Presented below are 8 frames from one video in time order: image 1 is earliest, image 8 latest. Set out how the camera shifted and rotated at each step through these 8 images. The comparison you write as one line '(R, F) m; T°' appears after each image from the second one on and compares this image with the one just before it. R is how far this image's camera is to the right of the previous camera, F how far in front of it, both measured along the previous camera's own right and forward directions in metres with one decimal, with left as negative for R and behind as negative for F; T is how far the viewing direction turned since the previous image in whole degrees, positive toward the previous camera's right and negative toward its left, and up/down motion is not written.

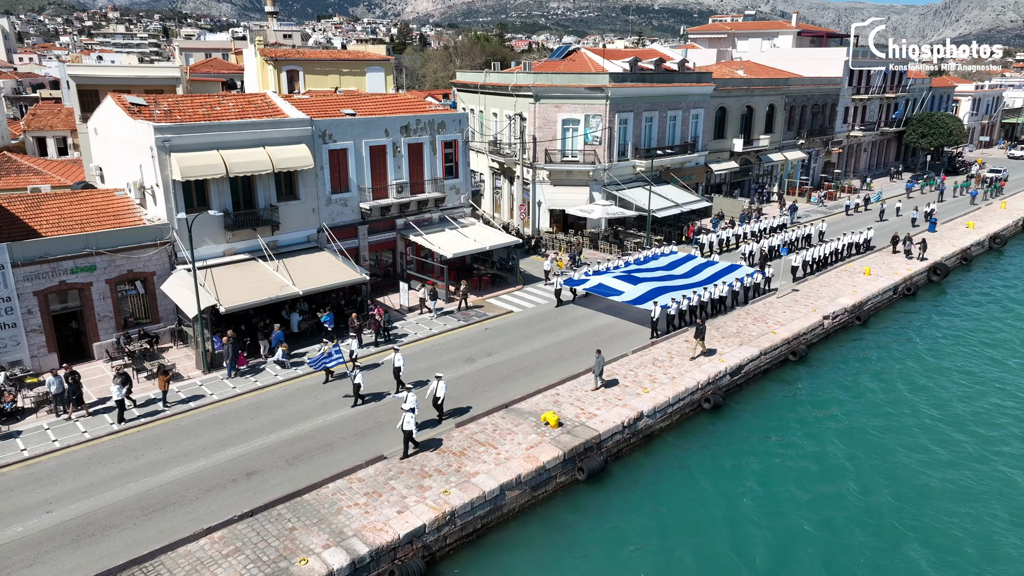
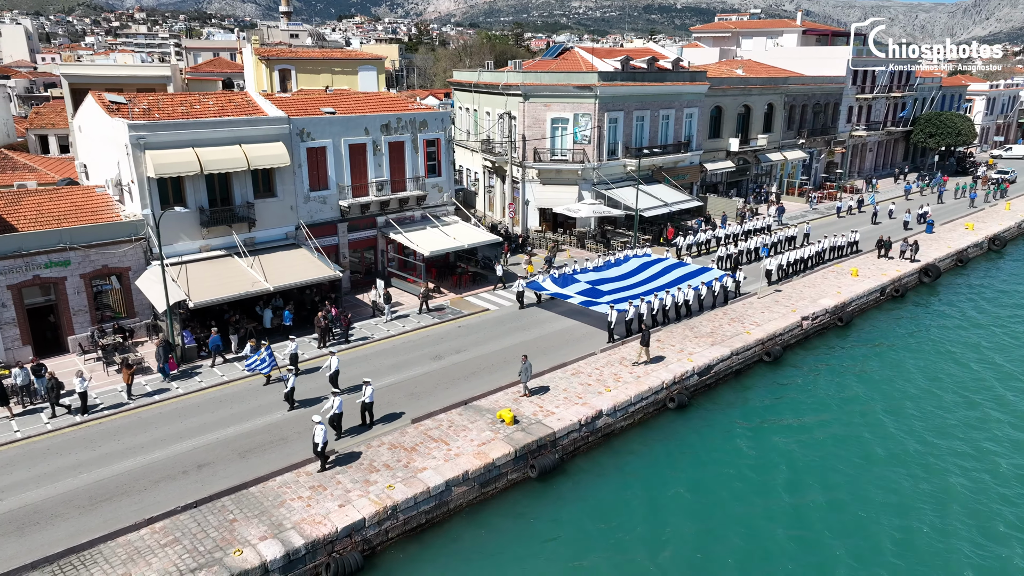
(+2.0, -0.1) m; -2°
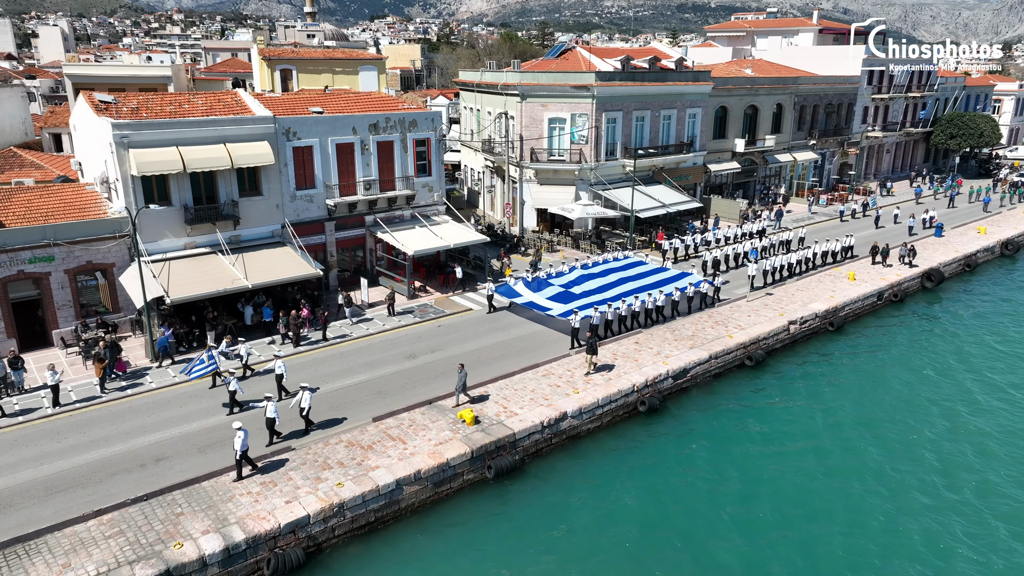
(+2.1, +0.1) m; -2°
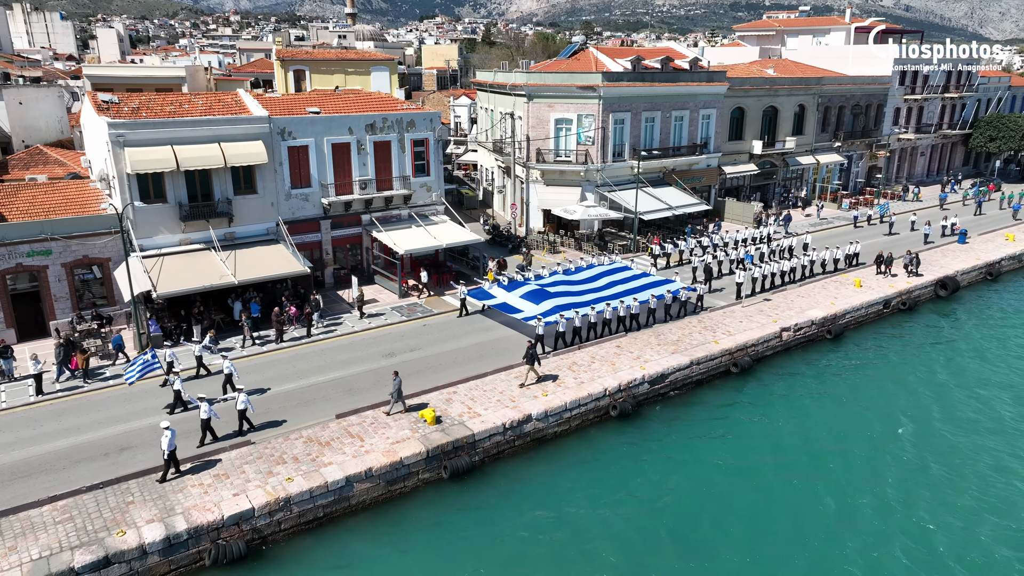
(+2.6, +0.1) m; -4°
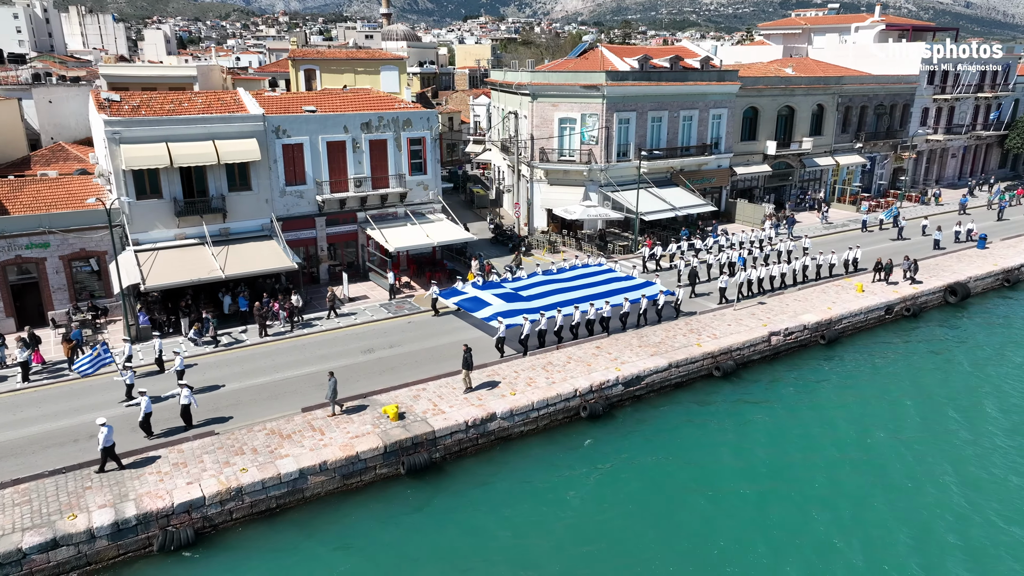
(+2.4, +0.1) m; -3°
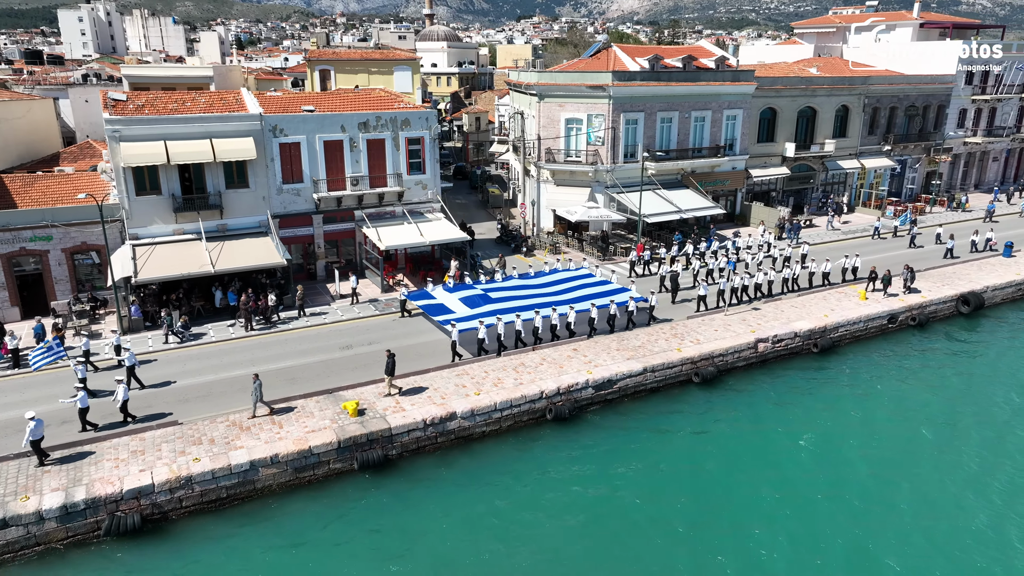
(+2.8, +0.1) m; -4°
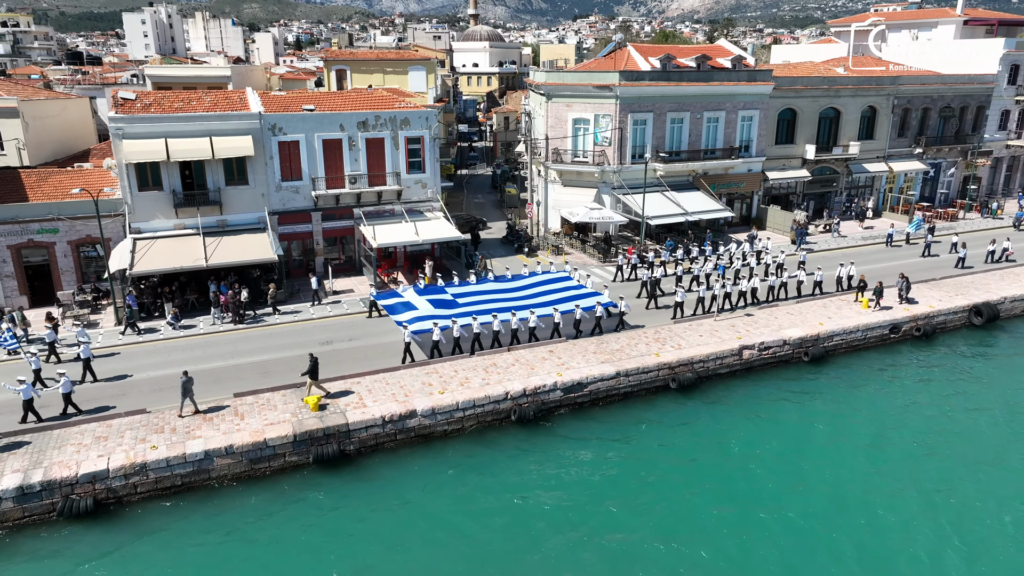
(+2.9, +0.2) m; -4°
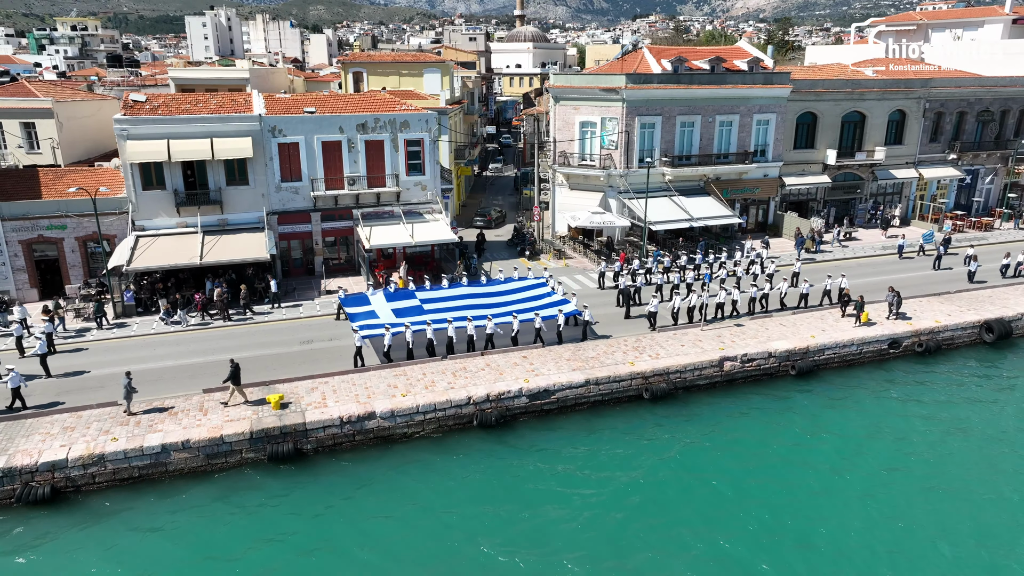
(+3.1, +0.2) m; -4°
